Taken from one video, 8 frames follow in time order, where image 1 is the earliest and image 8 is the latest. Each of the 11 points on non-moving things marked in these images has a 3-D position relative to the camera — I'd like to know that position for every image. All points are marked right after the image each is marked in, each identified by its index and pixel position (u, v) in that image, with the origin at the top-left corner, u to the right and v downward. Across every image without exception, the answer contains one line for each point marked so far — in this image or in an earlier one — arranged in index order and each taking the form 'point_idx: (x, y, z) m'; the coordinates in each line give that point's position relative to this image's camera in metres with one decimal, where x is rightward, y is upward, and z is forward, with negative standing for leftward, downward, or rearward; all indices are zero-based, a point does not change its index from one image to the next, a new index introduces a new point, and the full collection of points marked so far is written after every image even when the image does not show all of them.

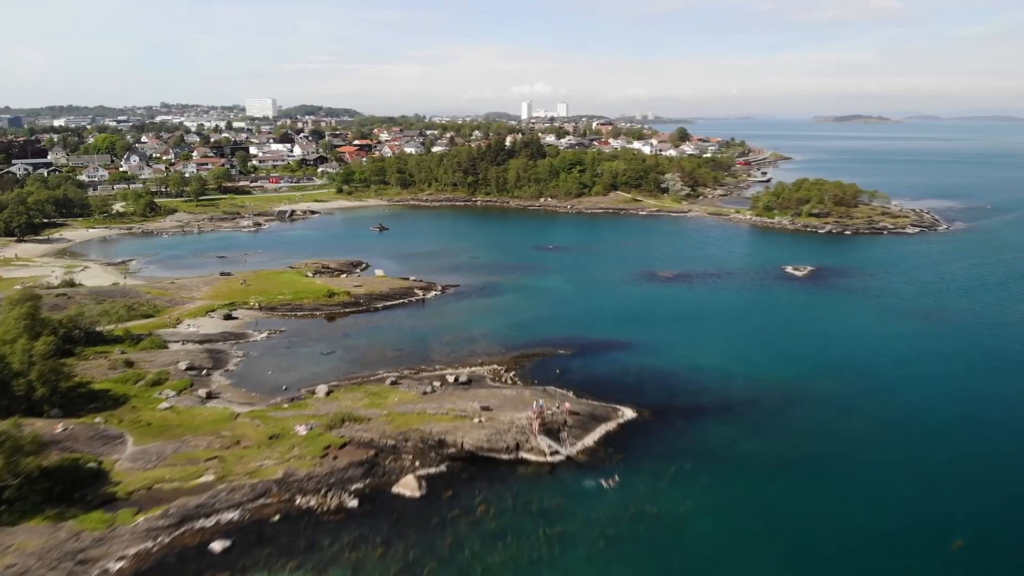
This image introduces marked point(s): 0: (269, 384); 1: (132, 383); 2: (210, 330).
0: (-4.4, -1.8, +15.5) m
1: (-6.8, -1.7, +15.2) m
2: (-6.7, -0.9, +19.0) m
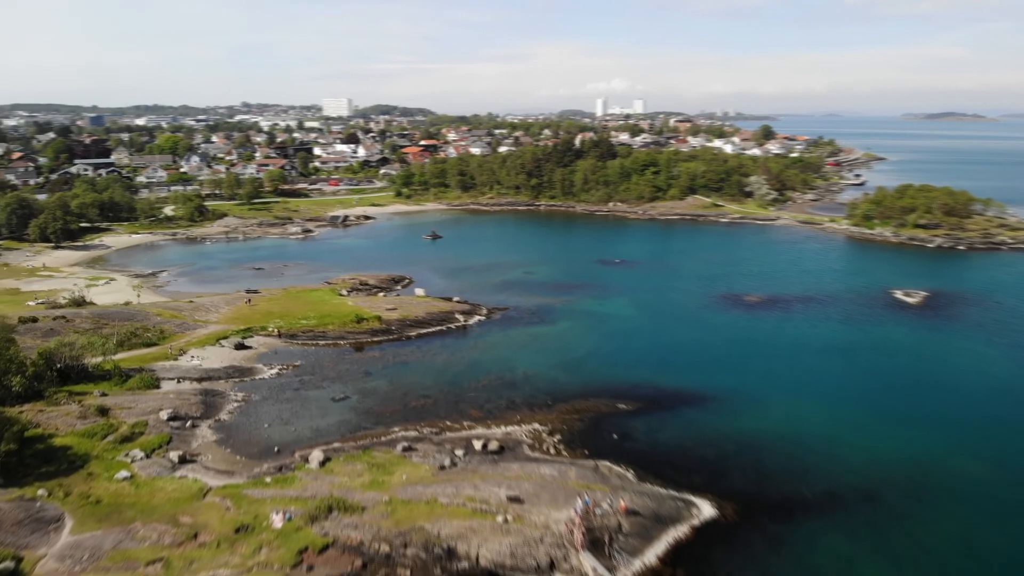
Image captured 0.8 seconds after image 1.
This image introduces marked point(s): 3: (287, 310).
0: (-3.8, -2.3, +12.7) m
1: (-6.1, -2.2, +12.7) m
2: (-5.7, -1.5, +16.4) m
3: (-5.2, -0.5, +19.8) m
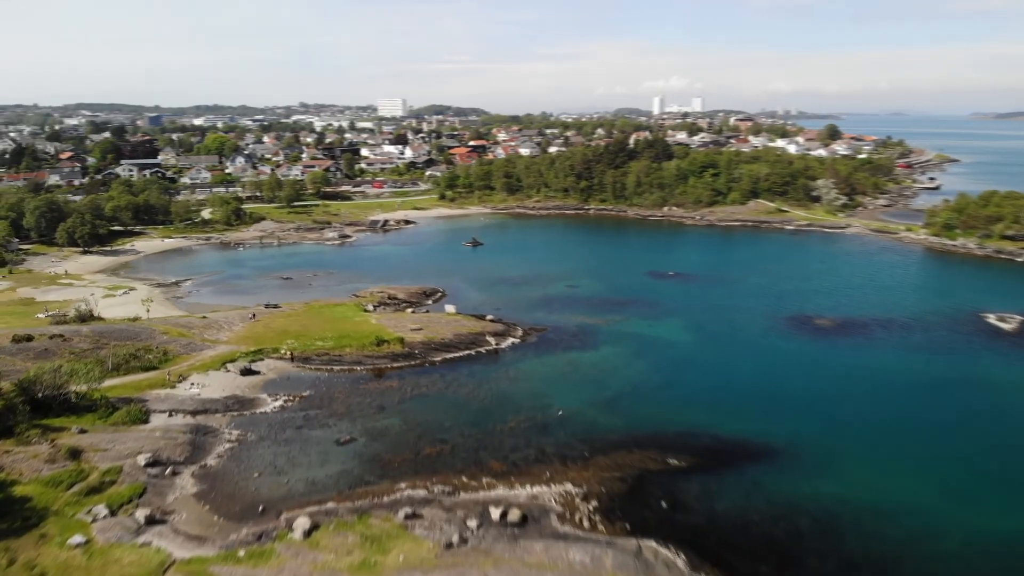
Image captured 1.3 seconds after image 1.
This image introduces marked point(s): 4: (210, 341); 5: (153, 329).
0: (-3.4, -2.7, +10.9) m
1: (-5.8, -2.6, +11.0) m
2: (-5.2, -1.8, +14.7) m
3: (-4.4, -0.9, +18.0) m
4: (-6.2, -1.1, +17.4) m
5: (-7.5, -0.9, +17.8) m
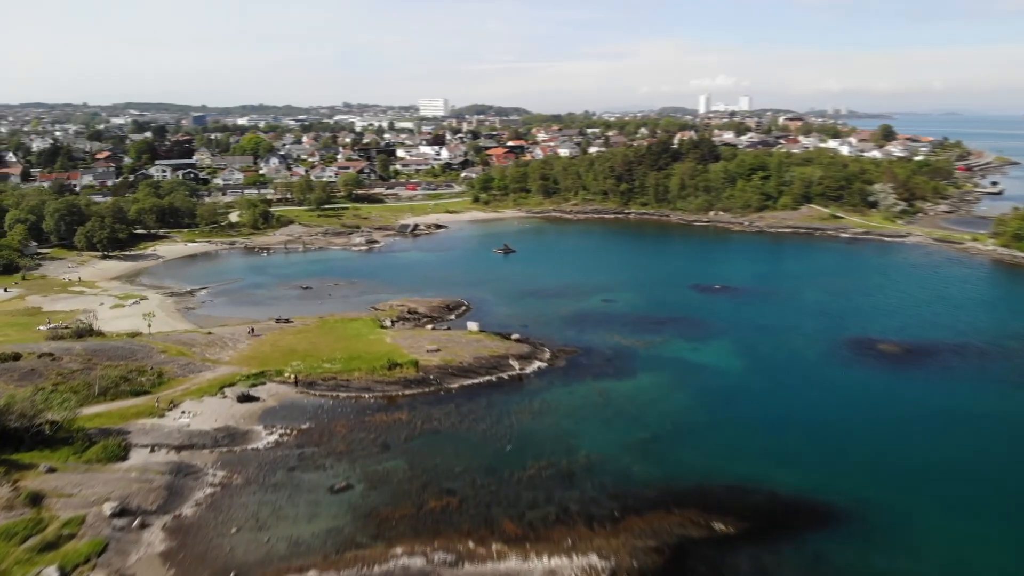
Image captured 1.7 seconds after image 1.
0: (-3.2, -3.0, +9.4) m
1: (-5.6, -2.9, +9.6) m
2: (-4.8, -2.1, +13.3) m
3: (-3.9, -1.2, +16.6) m
4: (-5.7, -1.4, +16.0) m
5: (-6.9, -1.1, +16.4) m
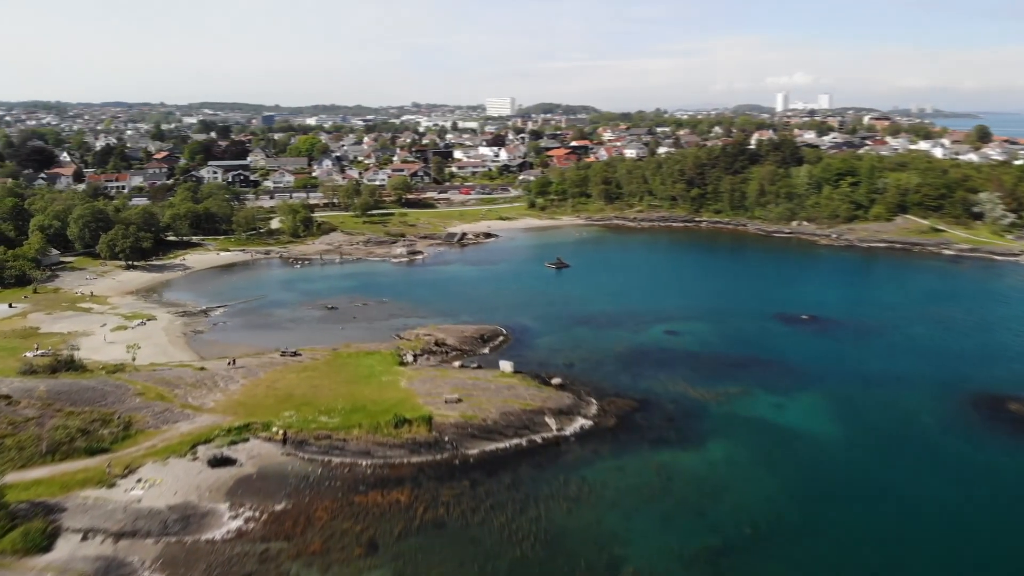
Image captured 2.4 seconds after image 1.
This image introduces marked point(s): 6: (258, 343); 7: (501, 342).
0: (-3.2, -3.6, +6.7) m
1: (-5.6, -3.4, +7.1) m
2: (-4.4, -2.6, +10.7) m
3: (-3.2, -1.7, +13.9) m
4: (-5.1, -1.9, +13.5) m
5: (-6.3, -1.6, +14.0) m
6: (-5.4, -1.1, +18.3) m
7: (-0.2, -1.1, +17.3) m
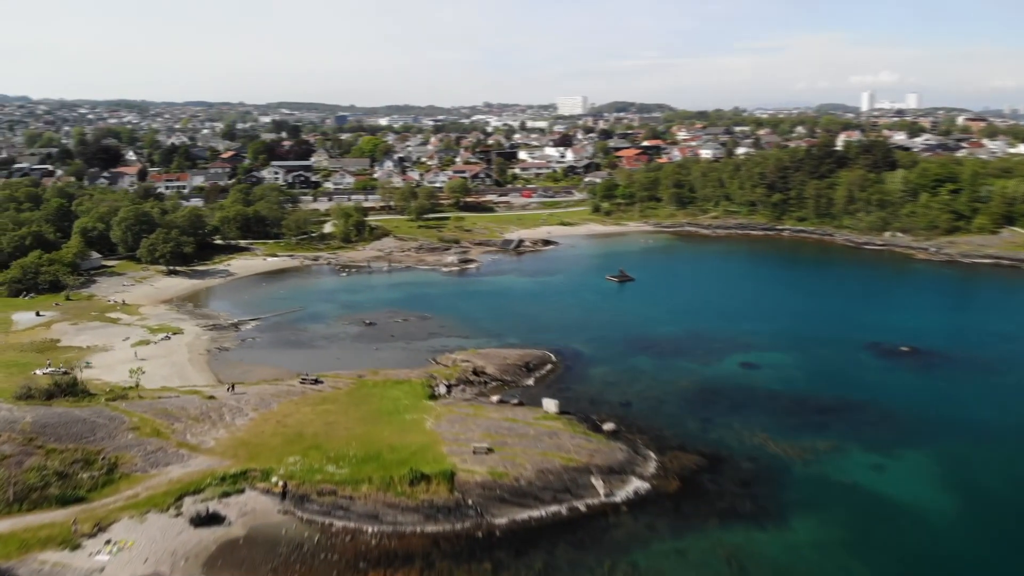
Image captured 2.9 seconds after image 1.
0: (-3.2, -3.9, +4.9) m
1: (-5.5, -3.7, +5.5) m
2: (-4.1, -3.0, +9.0) m
3: (-2.6, -2.0, +12.1) m
4: (-4.5, -2.2, +11.9) m
5: (-5.7, -1.9, +12.5) m
6: (-4.4, -1.4, +16.6) m
7: (+0.7, -1.5, +15.2) m
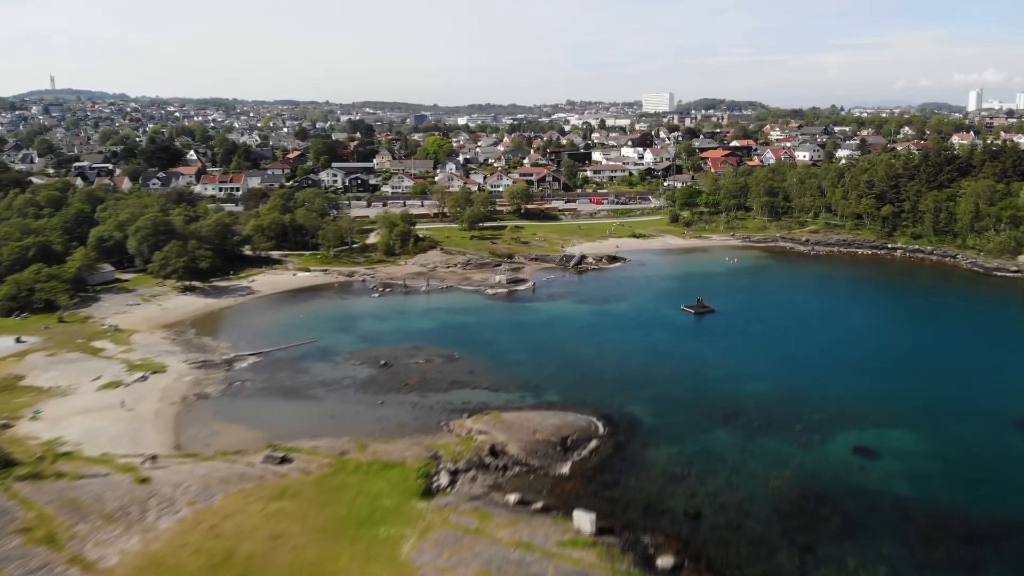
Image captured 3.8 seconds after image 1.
0: (-3.8, -4.5, +1.7) m
1: (-6.0, -4.3, +2.5) m
2: (-4.3, -3.6, +5.8) m
3: (-2.5, -2.7, +8.8) m
4: (-4.4, -2.8, +8.7) m
5: (-5.5, -2.5, +9.5) m
6: (-3.9, -2.1, +13.4) m
7: (+1.1, -2.2, +11.5) m
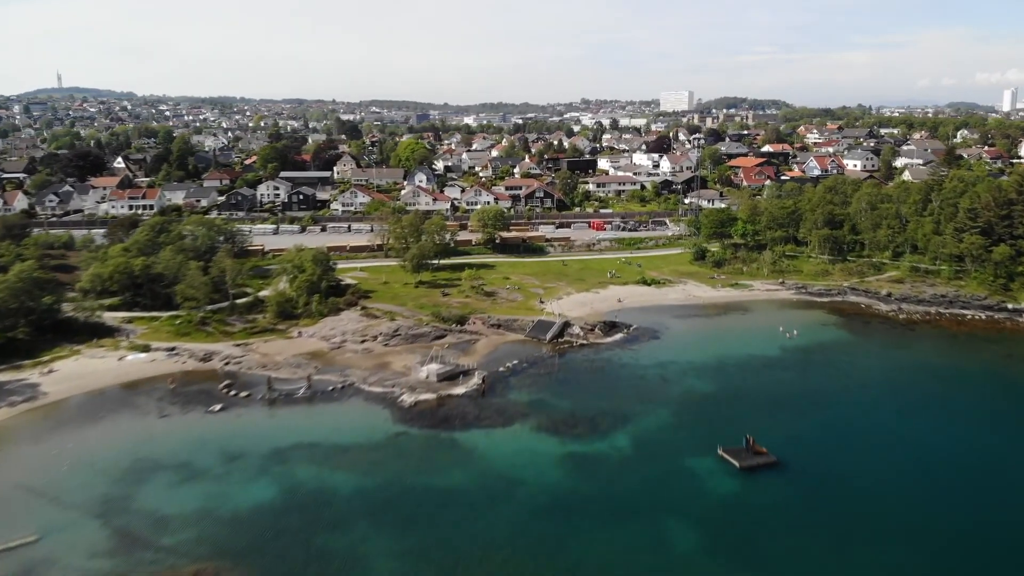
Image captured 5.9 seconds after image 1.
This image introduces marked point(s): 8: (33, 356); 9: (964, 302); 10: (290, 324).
0: (-5.4, -6.3, -6.5) m
1: (-7.6, -6.0, -5.7) m
2: (-5.7, -5.3, -2.4) m
3: (-3.9, -4.4, +0.5) m
4: (-5.8, -4.5, +0.5) m
5: (-6.9, -4.2, +1.3) m
6: (-5.2, -3.8, +5.2) m
7: (-0.3, -4.0, +3.2) m
8: (-9.0, -1.2, +16.5) m
9: (+10.5, -0.4, +20.0) m
10: (-4.7, -0.8, +19.1) m
